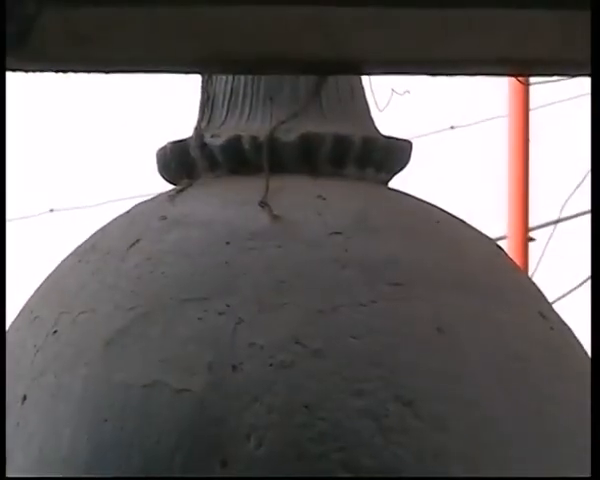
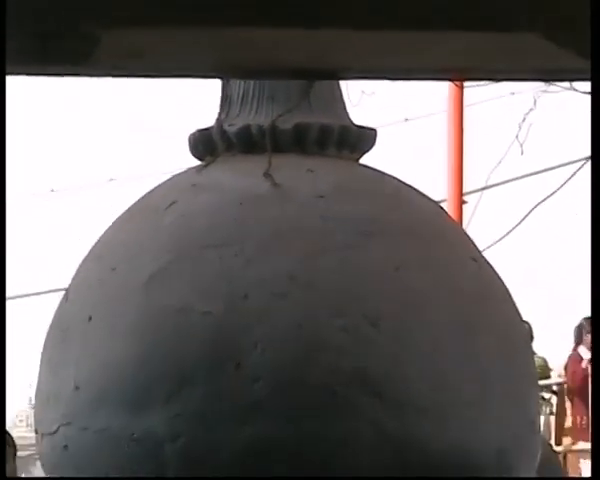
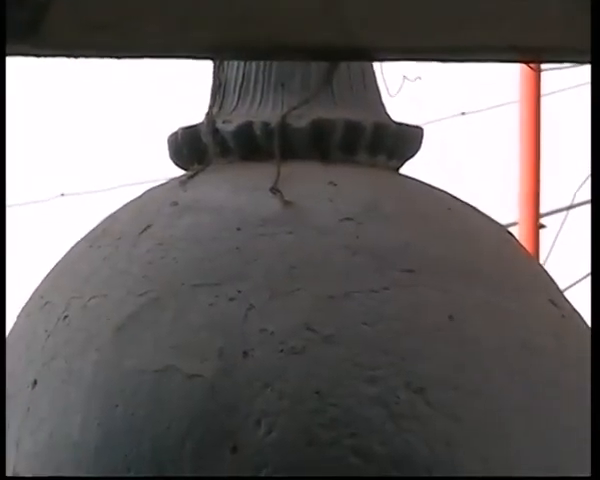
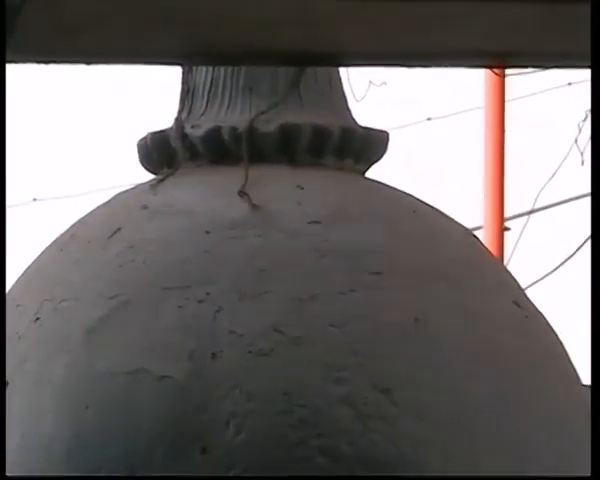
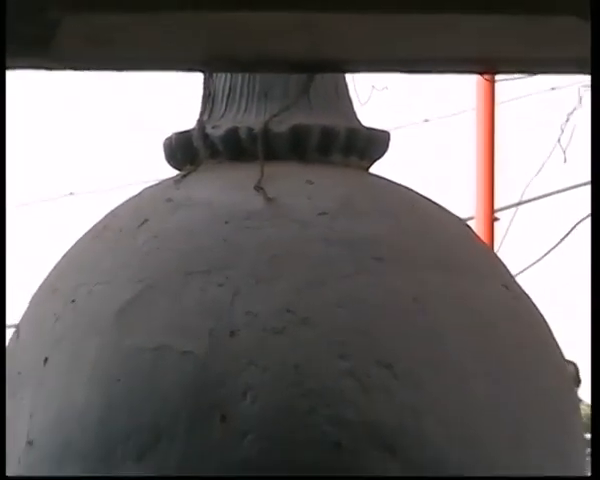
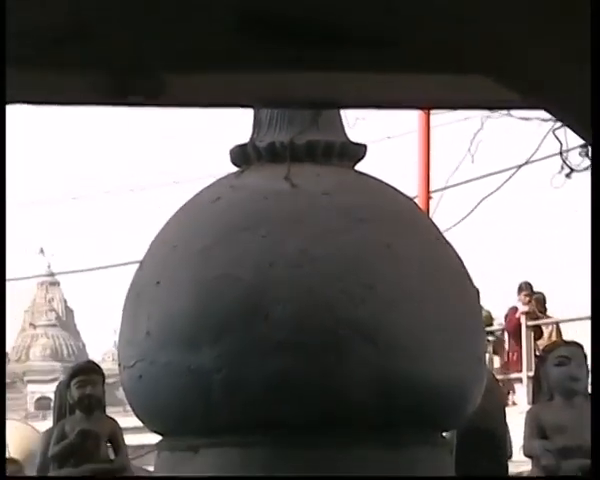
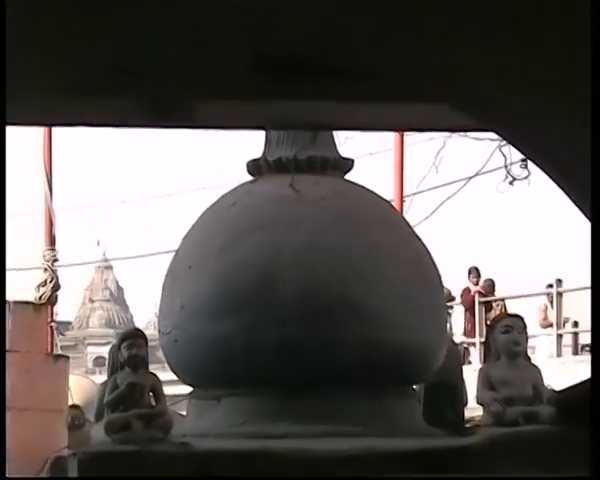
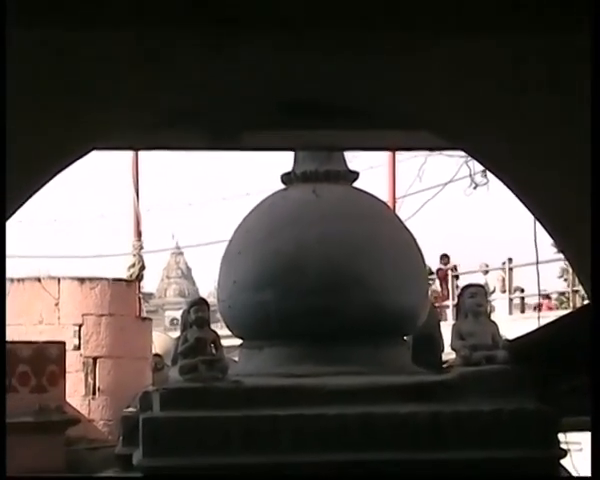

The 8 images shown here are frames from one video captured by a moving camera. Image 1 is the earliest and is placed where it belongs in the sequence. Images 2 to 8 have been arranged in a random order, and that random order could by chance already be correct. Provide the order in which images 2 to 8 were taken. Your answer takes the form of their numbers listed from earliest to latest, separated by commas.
3, 4, 5, 2, 6, 7, 8
